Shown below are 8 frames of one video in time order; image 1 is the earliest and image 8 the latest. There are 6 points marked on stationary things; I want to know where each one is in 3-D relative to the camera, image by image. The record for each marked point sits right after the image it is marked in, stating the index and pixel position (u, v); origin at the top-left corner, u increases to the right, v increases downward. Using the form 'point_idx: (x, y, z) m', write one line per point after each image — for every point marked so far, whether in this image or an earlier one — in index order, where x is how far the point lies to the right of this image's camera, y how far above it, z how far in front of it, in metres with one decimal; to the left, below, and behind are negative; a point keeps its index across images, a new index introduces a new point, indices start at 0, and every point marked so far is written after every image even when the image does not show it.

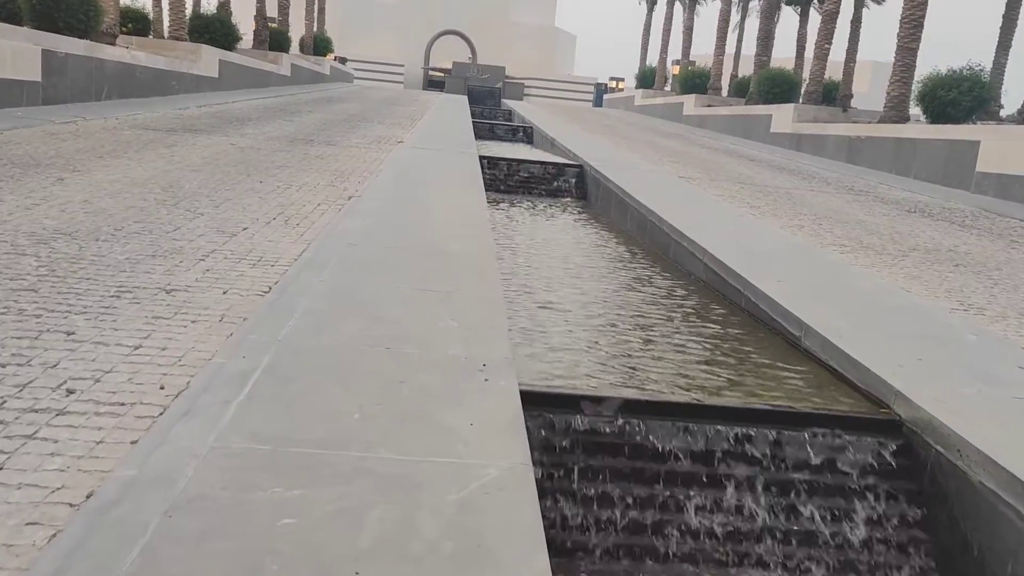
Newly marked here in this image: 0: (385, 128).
0: (-2.9, +3.7, +16.9) m
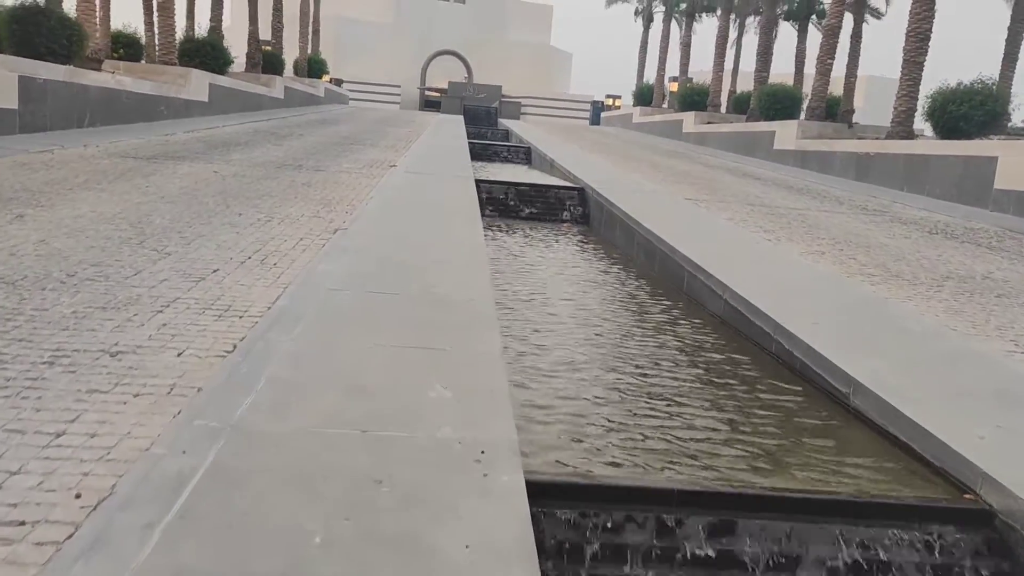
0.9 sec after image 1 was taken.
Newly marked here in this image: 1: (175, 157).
0: (-3.0, +3.1, +16.3) m
1: (-5.7, +2.2, +12.3) m
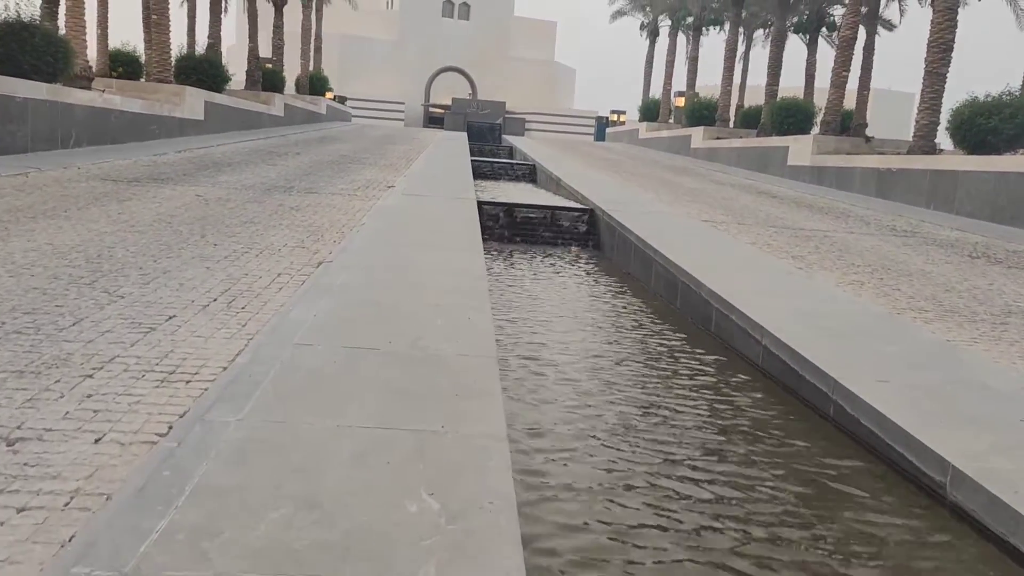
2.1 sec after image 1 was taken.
0: (-2.9, +2.5, +15.6) m
1: (-5.6, +1.7, +11.6) m
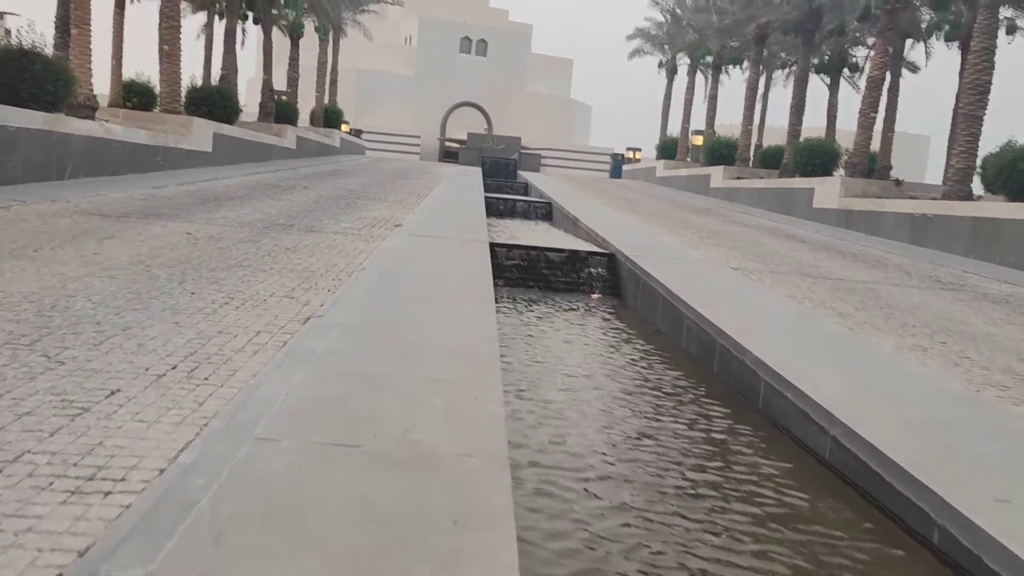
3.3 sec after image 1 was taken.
0: (-2.6, +1.6, +14.9) m
1: (-5.4, +1.1, +10.9) m
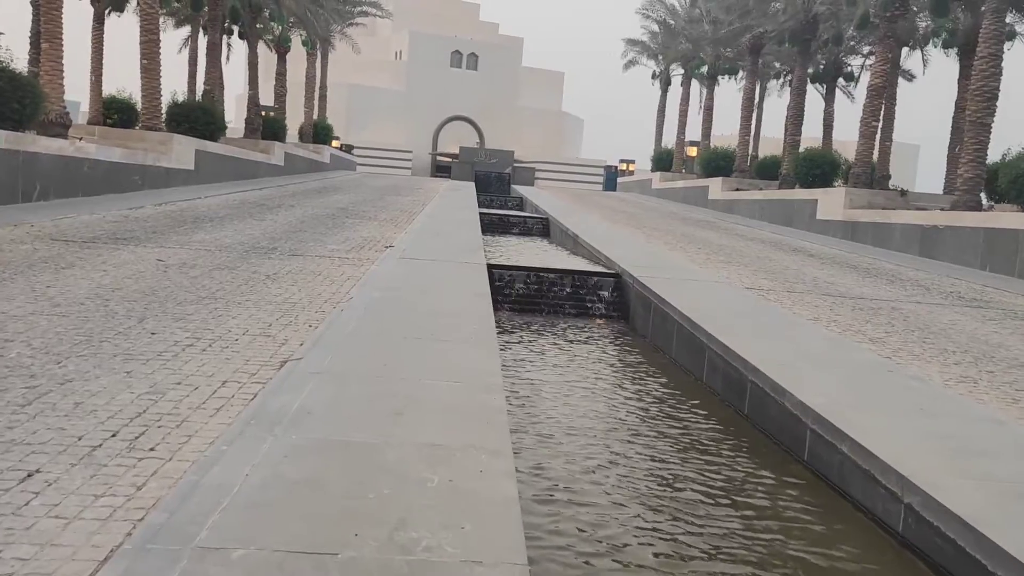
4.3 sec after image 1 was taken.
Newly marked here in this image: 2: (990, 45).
0: (-2.6, +1.2, +14.2) m
1: (-5.4, +0.7, +10.1) m
2: (+10.6, +5.4, +16.2) m
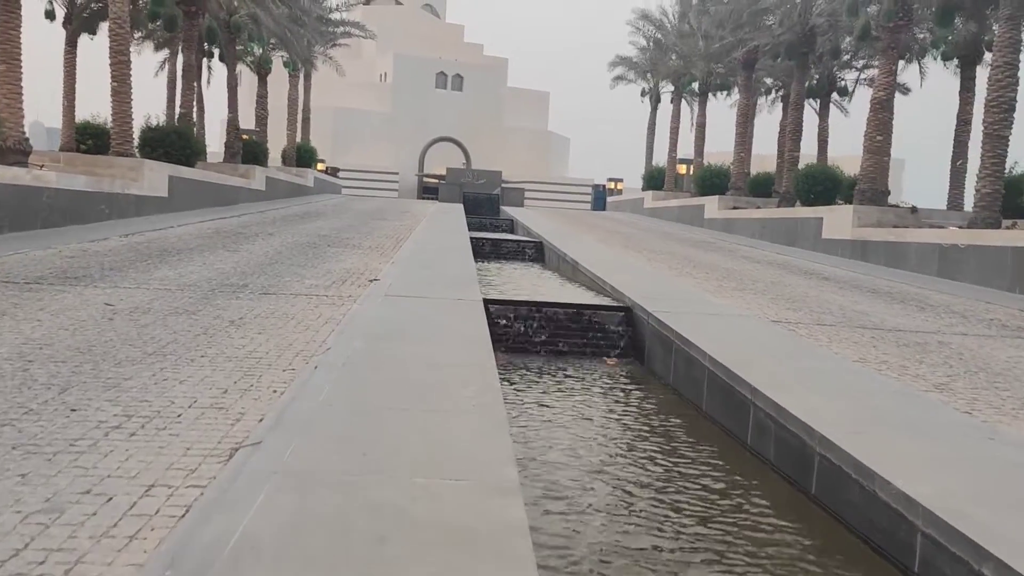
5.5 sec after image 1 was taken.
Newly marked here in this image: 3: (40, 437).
0: (-2.7, +0.6, +13.1) m
1: (-5.4, +0.1, +9.0) m
2: (+10.4, +4.9, +15.4) m
3: (-2.5, -0.8, +3.9) m
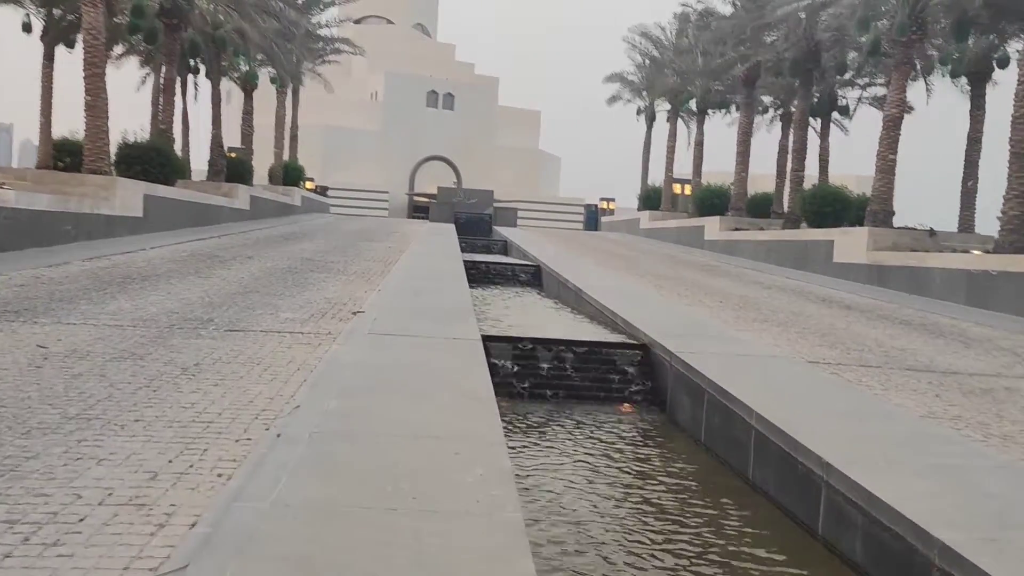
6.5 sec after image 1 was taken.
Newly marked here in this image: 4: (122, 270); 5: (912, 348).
0: (-2.8, +0.1, +11.9) m
1: (-5.4, -0.3, +7.8) m
2: (+10.3, +4.4, +14.6) m
3: (-2.4, -1.1, +2.8) m
4: (-6.4, +0.3, +12.1) m
5: (+5.1, -0.7, +9.3) m
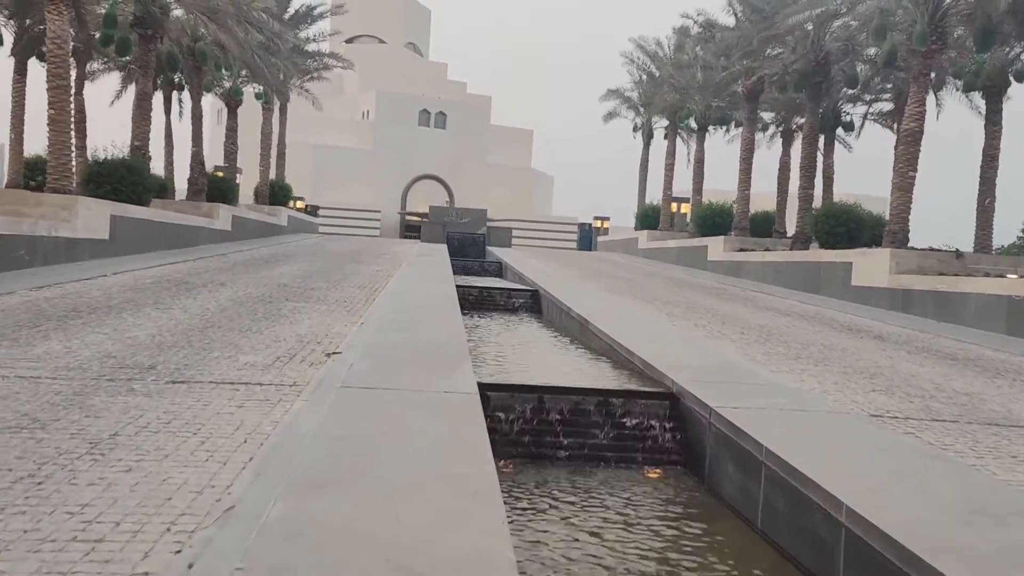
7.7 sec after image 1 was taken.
0: (-2.8, -0.4, +10.6) m
1: (-5.4, -0.7, +6.4) m
2: (+10.3, +3.9, +13.5) m
3: (-2.3, -1.3, +1.4) m
4: (-6.5, -0.2, +10.7) m
5: (+5.1, -1.1, +8.0) m
